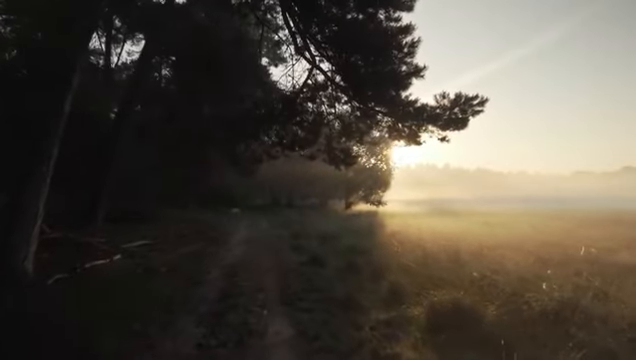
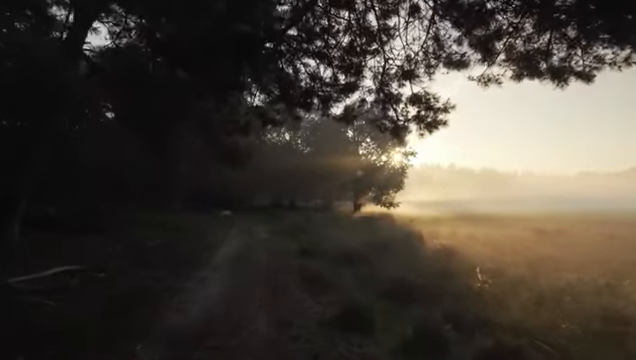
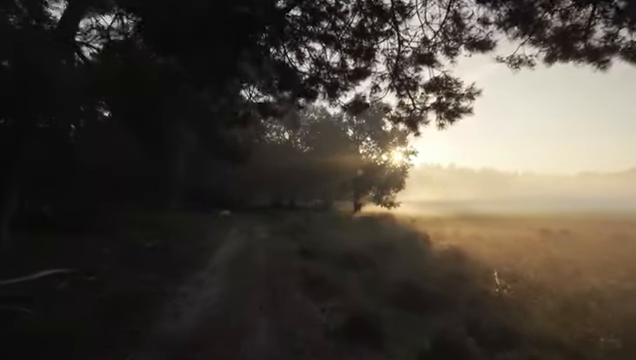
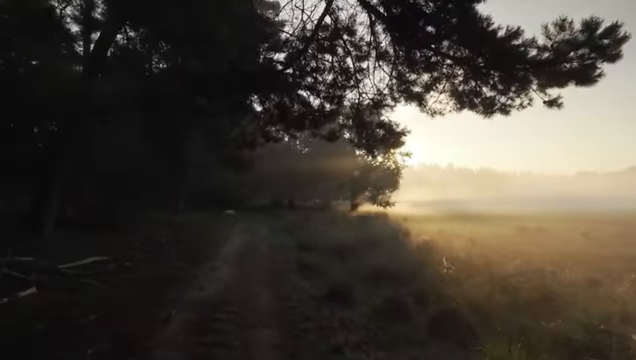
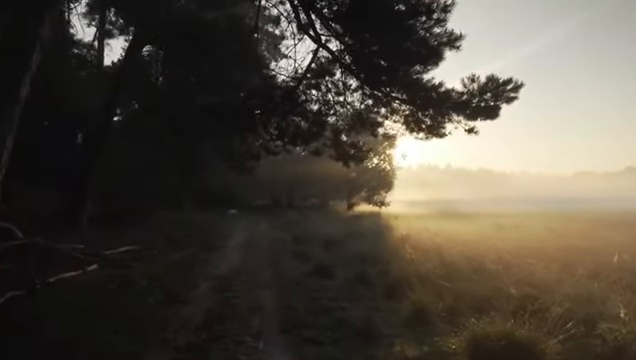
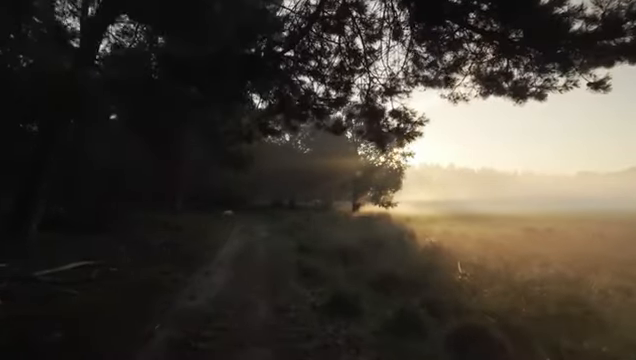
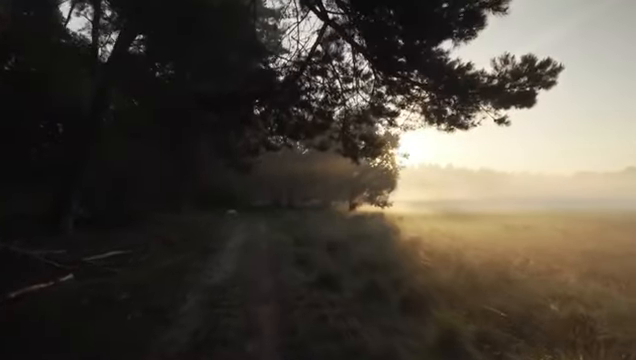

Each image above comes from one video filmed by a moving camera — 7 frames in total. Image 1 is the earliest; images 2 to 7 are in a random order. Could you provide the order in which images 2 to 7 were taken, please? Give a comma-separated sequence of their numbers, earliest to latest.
5, 7, 4, 6, 2, 3
